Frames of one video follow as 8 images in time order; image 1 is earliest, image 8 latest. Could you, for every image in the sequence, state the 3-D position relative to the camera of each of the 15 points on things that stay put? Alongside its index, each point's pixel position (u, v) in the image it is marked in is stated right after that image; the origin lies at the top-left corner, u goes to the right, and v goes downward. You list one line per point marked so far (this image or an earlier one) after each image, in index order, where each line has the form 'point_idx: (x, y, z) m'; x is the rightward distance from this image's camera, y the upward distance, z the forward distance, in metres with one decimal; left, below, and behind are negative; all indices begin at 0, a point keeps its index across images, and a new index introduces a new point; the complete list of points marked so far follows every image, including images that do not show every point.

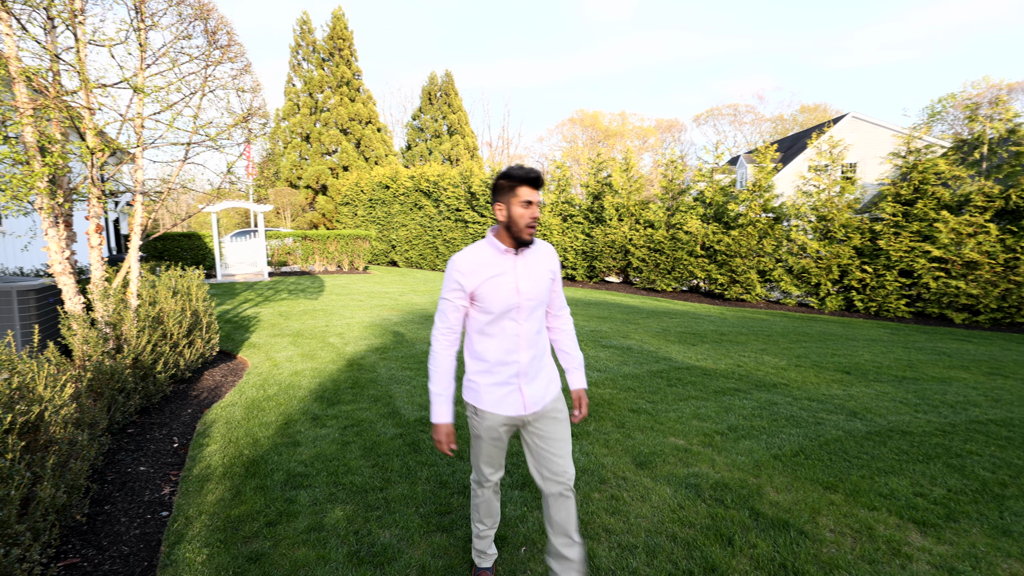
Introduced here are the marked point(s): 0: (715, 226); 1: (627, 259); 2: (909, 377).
0: (+5.5, +1.7, +13.1) m
1: (+3.5, +0.9, +14.9) m
2: (+4.8, -1.1, +5.8) m
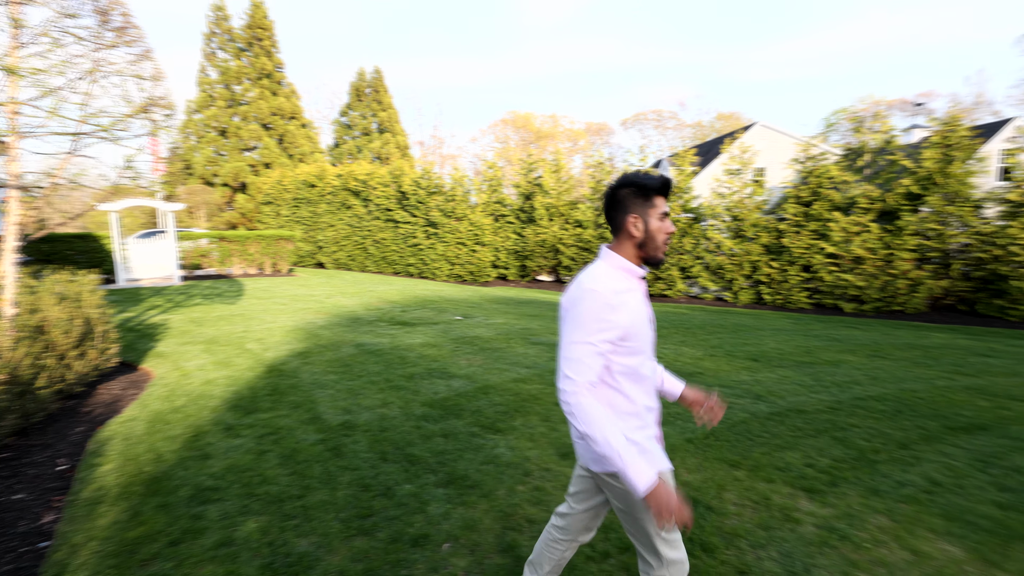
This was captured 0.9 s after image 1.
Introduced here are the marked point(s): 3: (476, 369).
0: (+3.6, +1.8, +13.7) m
1: (+1.4, +0.9, +15.3) m
2: (+3.9, -1.0, +6.4) m
3: (-0.4, -0.9, +5.4) m
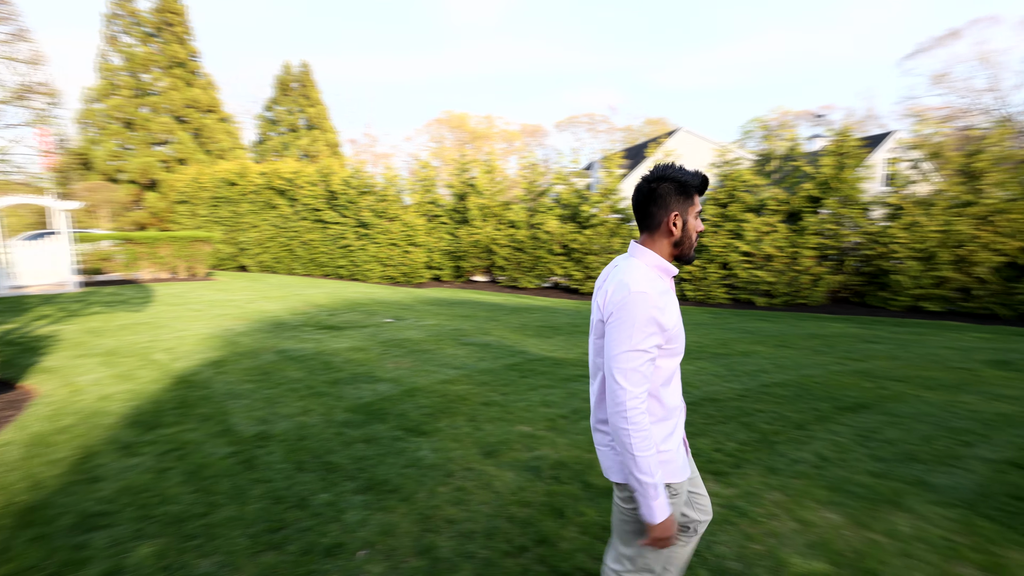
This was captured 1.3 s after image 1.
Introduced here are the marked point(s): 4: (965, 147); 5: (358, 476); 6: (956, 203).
0: (+1.7, +1.8, +14.1) m
1: (-0.7, +0.9, +15.3) m
2: (+2.9, -0.9, +6.9) m
3: (-1.2, -0.9, +5.3) m
4: (+10.3, +3.2, +11.0) m
5: (-1.0, -1.2, +3.0) m
6: (+10.1, +2.0, +11.0) m
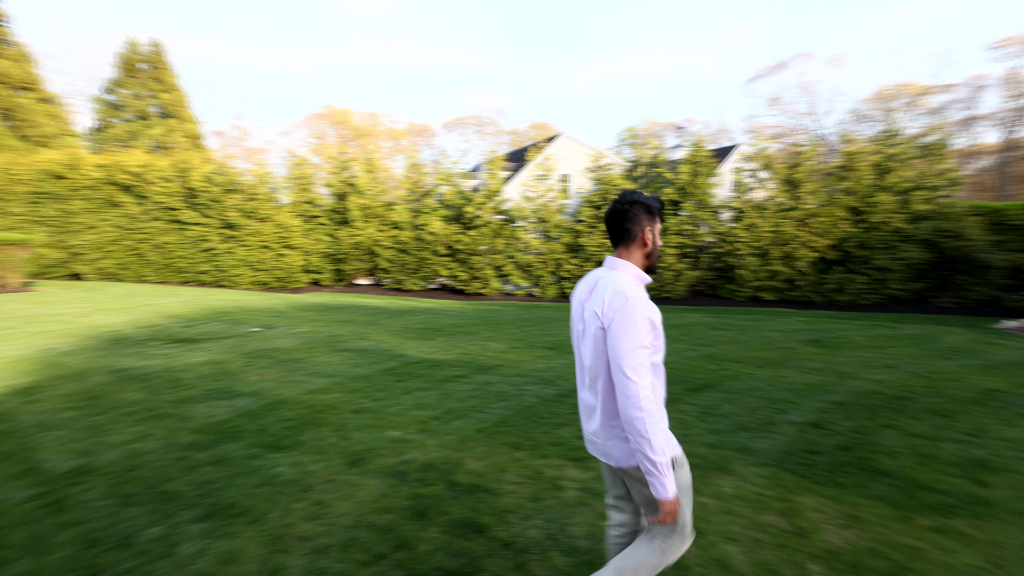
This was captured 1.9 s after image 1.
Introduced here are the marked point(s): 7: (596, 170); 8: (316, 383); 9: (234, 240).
0: (-1.7, +1.8, +14.1) m
1: (-4.2, +0.8, +14.8) m
2: (+1.2, -0.9, +7.3) m
3: (-2.5, -1.0, +4.9) m
4: (+7.4, +3.4, +12.9) m
5: (-1.8, -1.2, +2.7) m
6: (+7.2, +2.2, +12.9) m
7: (+2.4, +3.4, +13.8) m
8: (-2.0, -1.0, +5.0) m
9: (-8.6, +1.5, +14.9) m
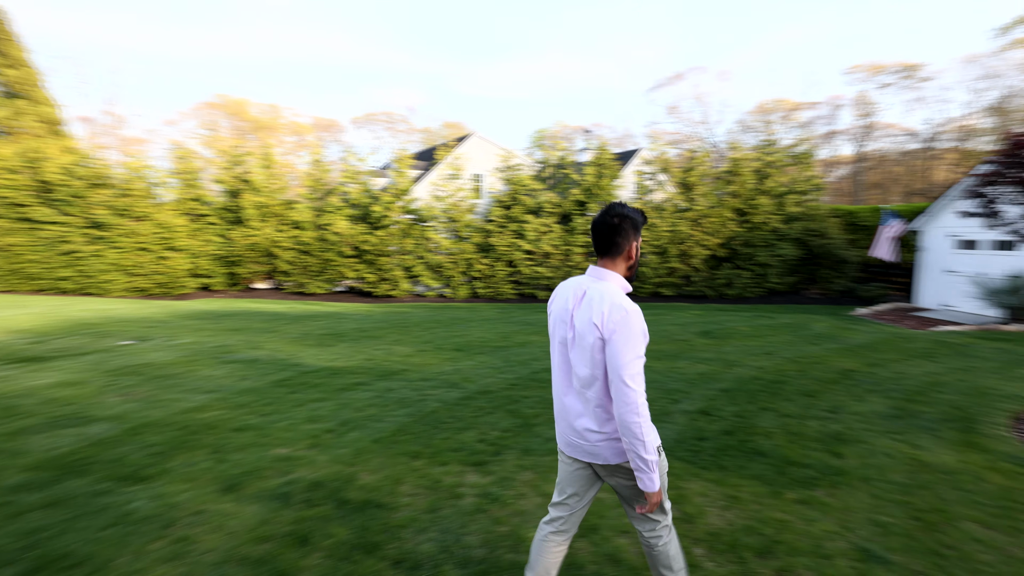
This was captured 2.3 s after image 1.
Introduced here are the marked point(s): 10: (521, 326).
0: (-4.2, +1.7, +13.5) m
1: (-6.8, +0.7, +13.8) m
2: (-0.2, -0.9, +7.3) m
3: (-3.4, -1.1, +4.3) m
4: (+4.9, +3.5, +13.9) m
5: (-2.3, -1.3, +2.3) m
6: (+4.7, +2.4, +13.9) m
7: (-0.2, +3.4, +13.9) m
8: (-3.0, -1.0, +4.5) m
9: (-11.1, +1.3, +13.1) m
10: (+0.2, -0.7, +9.1) m
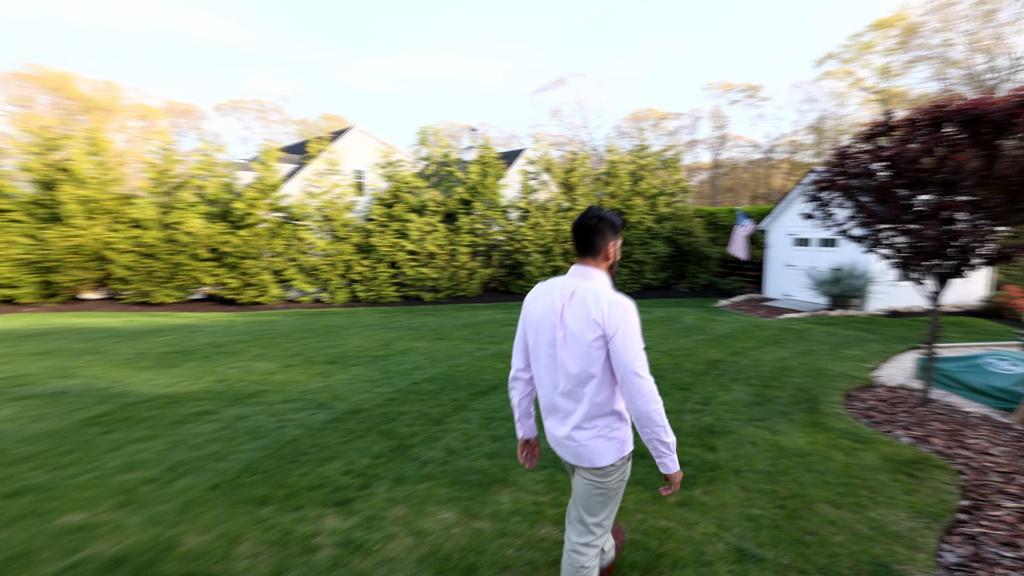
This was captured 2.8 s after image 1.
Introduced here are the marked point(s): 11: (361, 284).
0: (-7.2, +1.5, +11.9) m
1: (-9.8, +0.5, +11.6) m
2: (-1.8, -0.9, +6.8) m
3: (-4.3, -1.2, +3.2) m
4: (+1.6, +3.6, +14.3) m
5: (-2.8, -1.4, +1.4) m
6: (+1.4, +2.4, +14.2) m
7: (-3.4, +3.3, +13.2) m
8: (-3.9, -1.2, +3.4) m
9: (-13.8, +0.9, +10.0) m
10: (-1.9, -0.8, +8.6) m
11: (-4.0, +0.1, +12.9) m
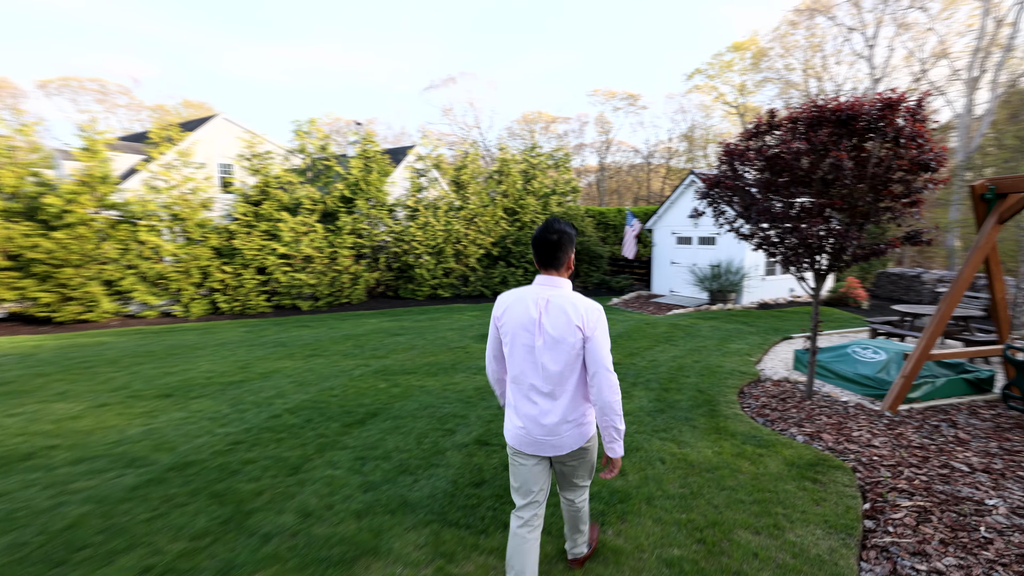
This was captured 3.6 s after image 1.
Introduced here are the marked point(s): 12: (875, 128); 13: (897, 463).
0: (-9.6, +1.2, +9.5) m
1: (-12.0, +0.1, +8.7) m
2: (-3.2, -1.1, +5.6) m
3: (-4.9, -1.4, +1.5) m
4: (-1.6, +3.5, +13.6) m
5: (-3.0, -1.5, +0.1) m
6: (-1.7, +2.3, +13.5) m
7: (-6.2, +3.1, +11.5) m
8: (-4.5, -1.4, +1.9) m
9: (-15.7, +0.4, +6.2) m
10: (-3.7, -0.9, +7.4) m
11: (-6.6, -0.1, +11.2) m
12: (+3.3, +1.5, +4.4) m
13: (+3.0, -1.4, +3.7) m
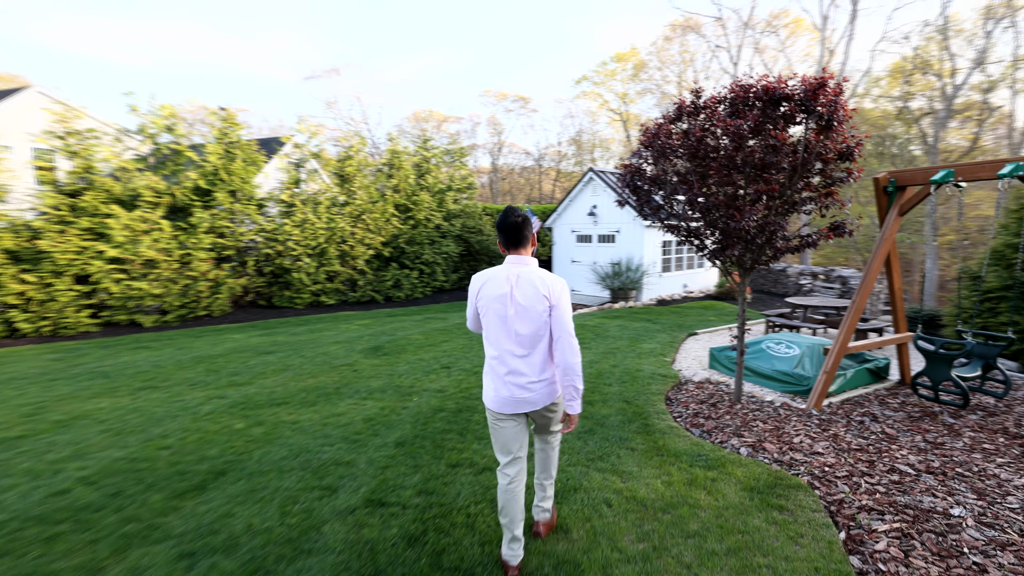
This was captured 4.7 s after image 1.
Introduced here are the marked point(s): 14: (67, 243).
0: (-11.2, +0.9, +6.4) m
1: (-13.4, -0.3, +5.0) m
2: (-4.1, -1.2, +3.9) m
3: (-4.8, -1.5, -0.4) m
4: (-4.3, +3.4, +12.1) m
5: (-2.7, -1.6, -1.4) m
6: (-4.4, +2.2, +12.0) m
7: (-8.4, +2.8, +9.1) m
8: (-4.6, -1.5, 0.0) m
9: (-16.4, -0.1, +1.9) m
10: (-4.9, -1.1, +5.5) m
11: (-8.6, -0.4, +8.6) m
12: (+2.5, +1.5, +4.1) m
13: (+2.4, -1.3, +3.4) m
14: (-8.0, +0.8, +8.8) m
